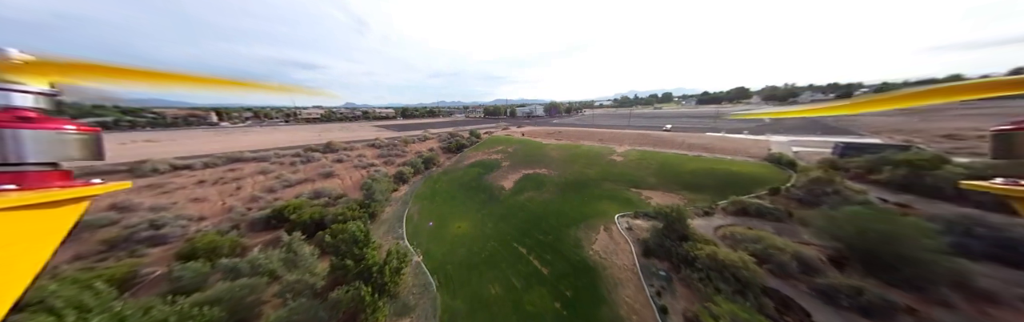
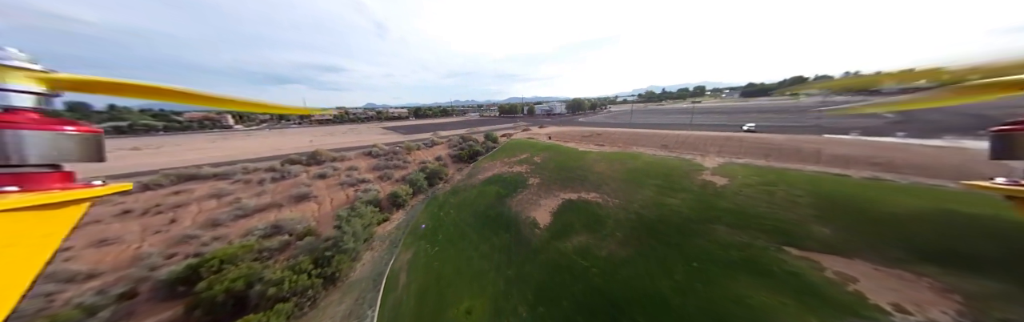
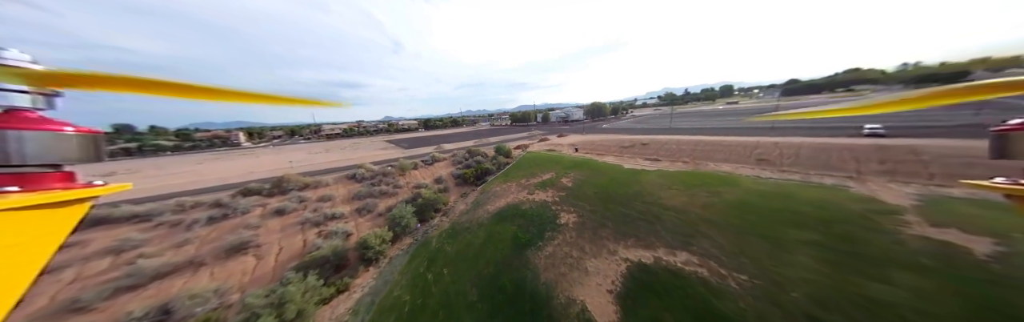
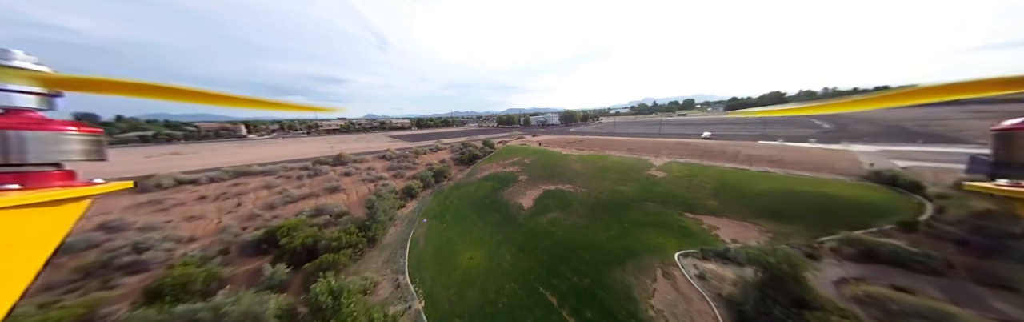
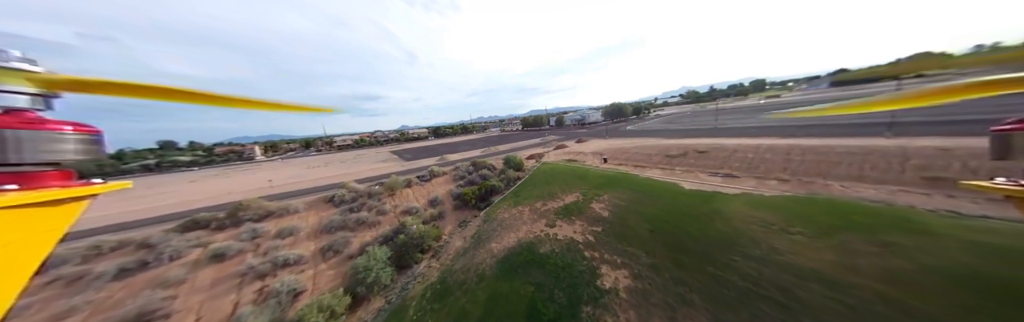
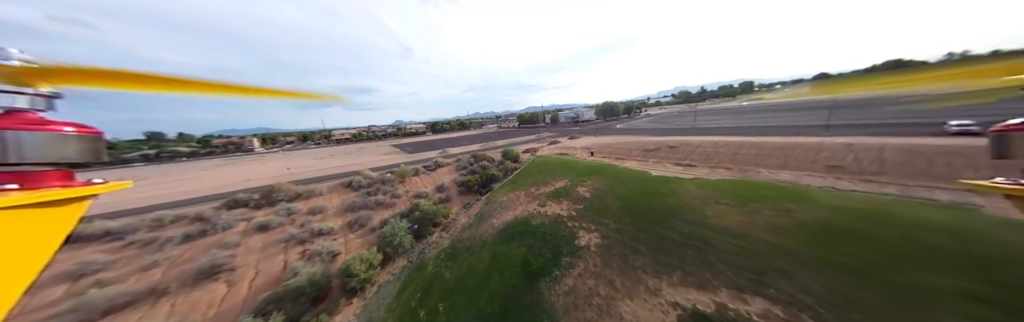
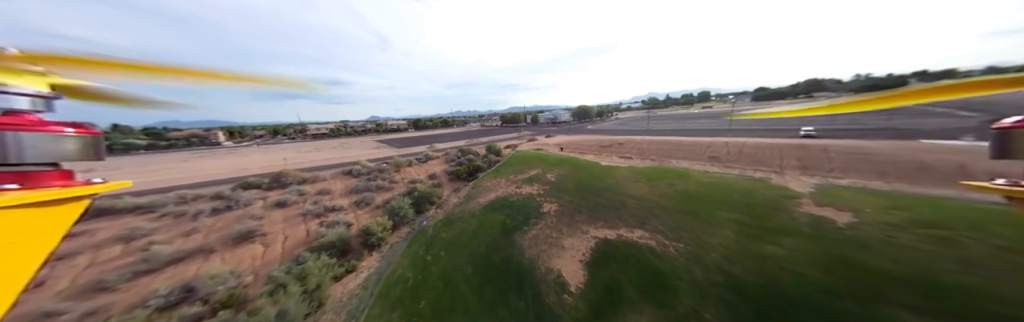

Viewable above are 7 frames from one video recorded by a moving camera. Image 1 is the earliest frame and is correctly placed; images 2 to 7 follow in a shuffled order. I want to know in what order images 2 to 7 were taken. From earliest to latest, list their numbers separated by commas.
4, 2, 7, 3, 6, 5
